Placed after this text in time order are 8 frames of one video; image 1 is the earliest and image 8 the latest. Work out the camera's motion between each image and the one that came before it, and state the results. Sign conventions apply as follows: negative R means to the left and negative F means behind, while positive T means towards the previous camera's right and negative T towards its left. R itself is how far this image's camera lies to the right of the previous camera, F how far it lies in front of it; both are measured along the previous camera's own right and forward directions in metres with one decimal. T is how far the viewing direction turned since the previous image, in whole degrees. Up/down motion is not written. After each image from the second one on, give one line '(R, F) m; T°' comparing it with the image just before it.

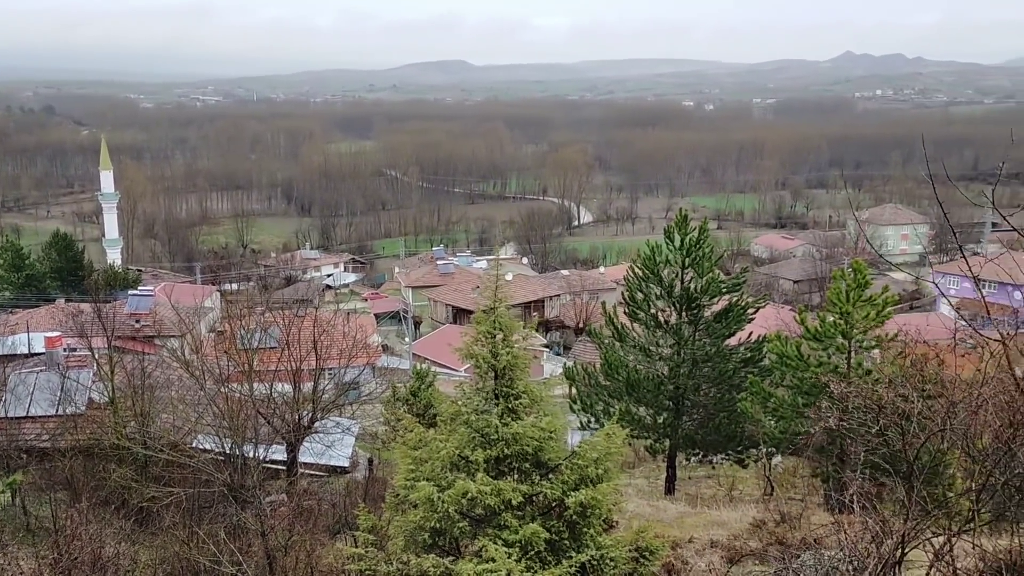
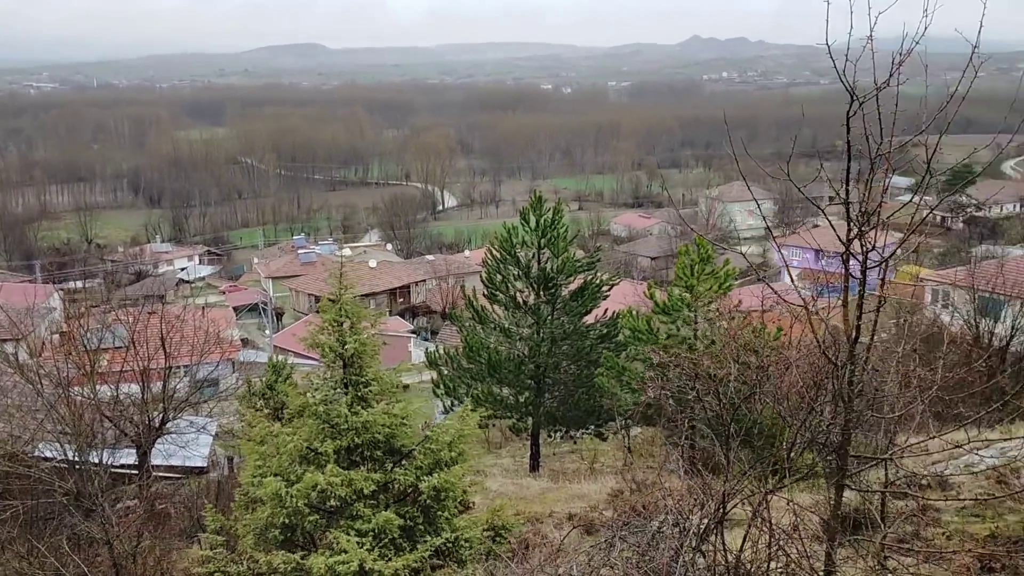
(+0.1, 0.0) m; +9°
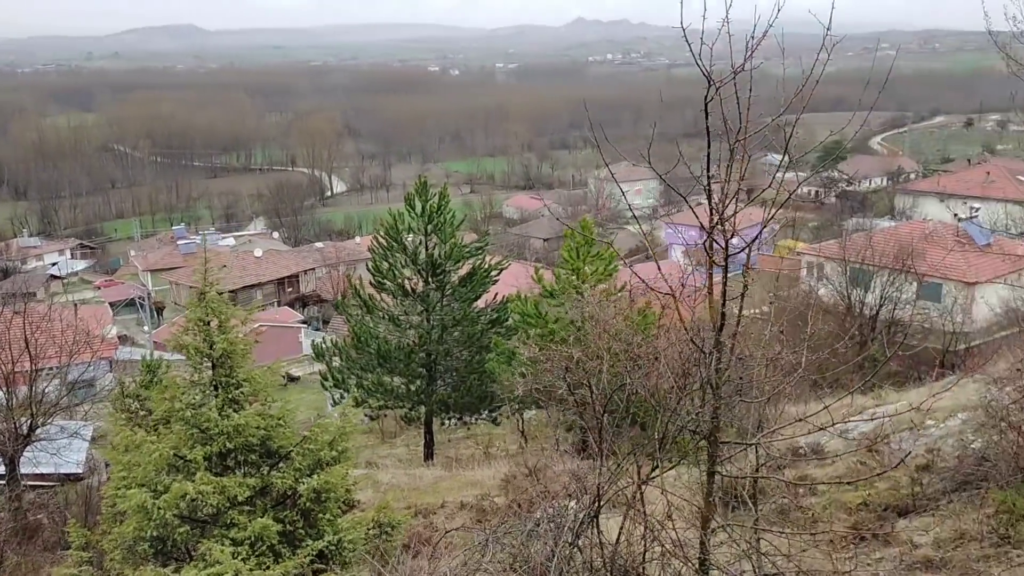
(+0.1, +0.1) m; +7°
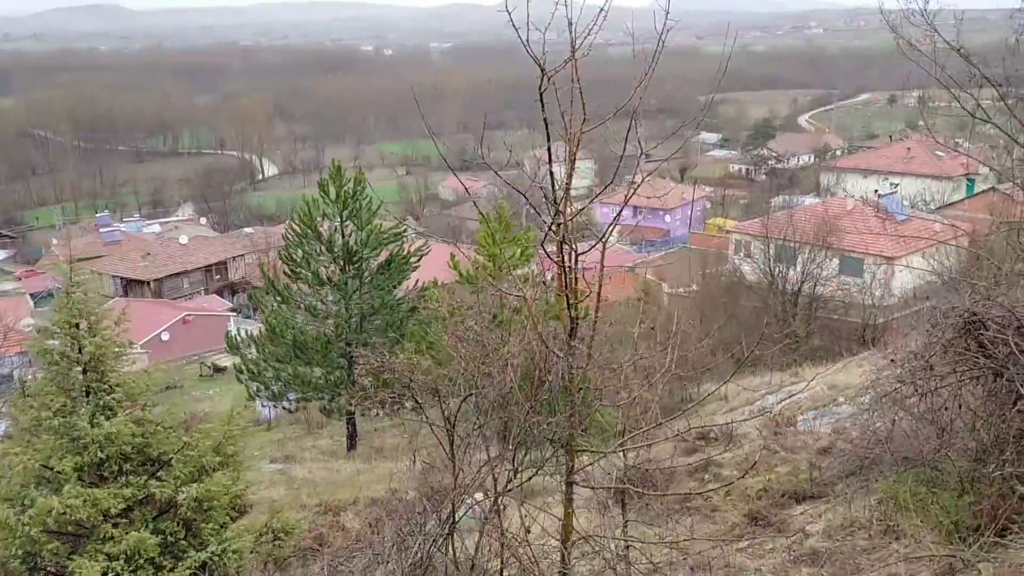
(+0.3, +0.2) m; +4°
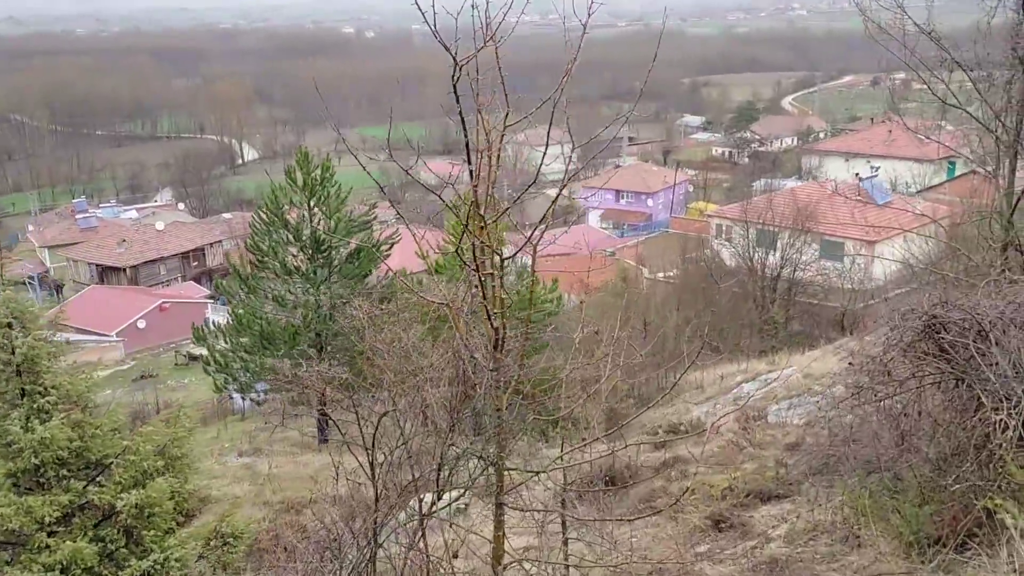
(+0.2, +0.2) m; +1°
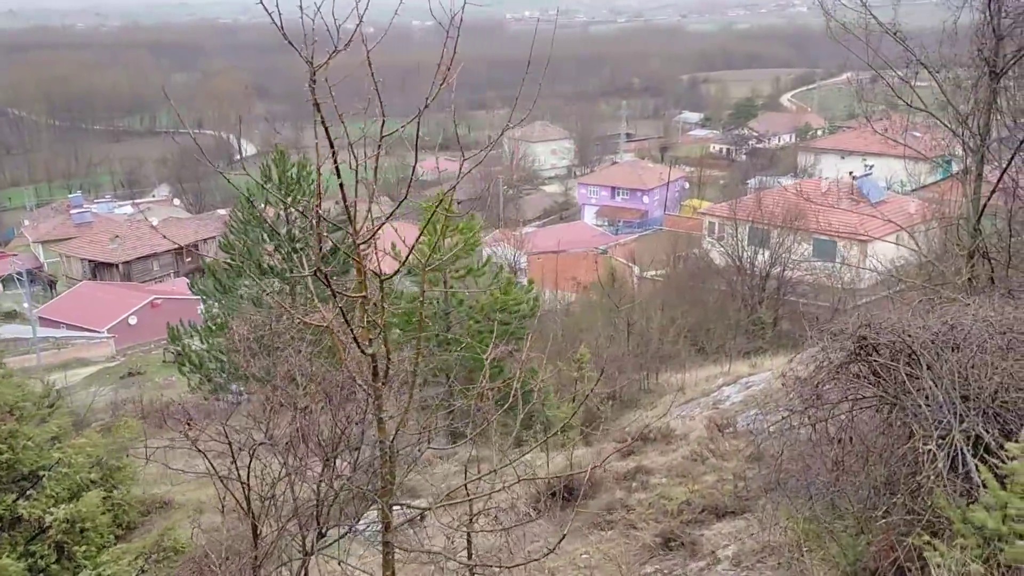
(+0.3, +0.2) m; 0°
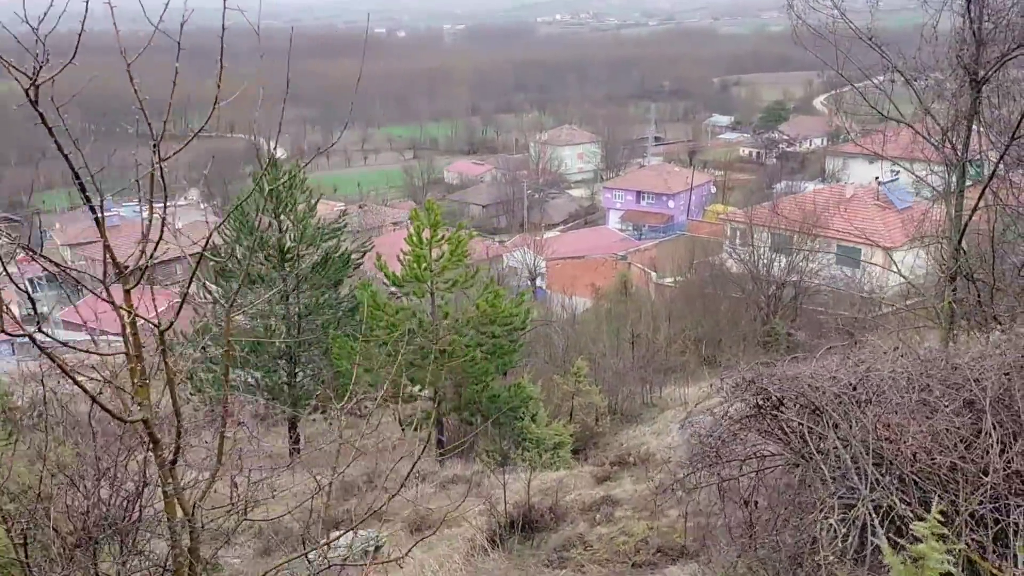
(+0.4, +0.3) m; -2°
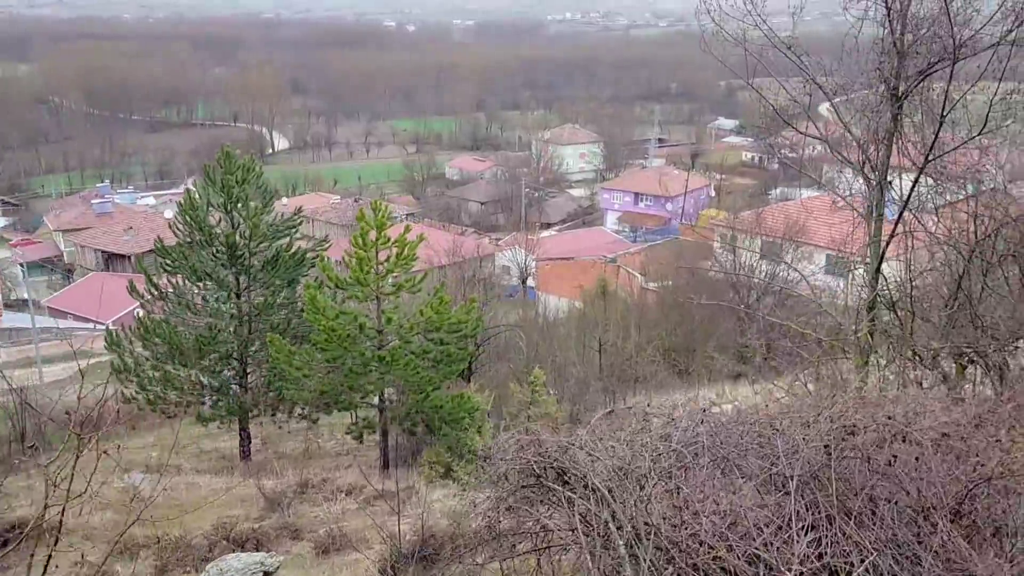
(+0.5, +0.3) m; 0°
